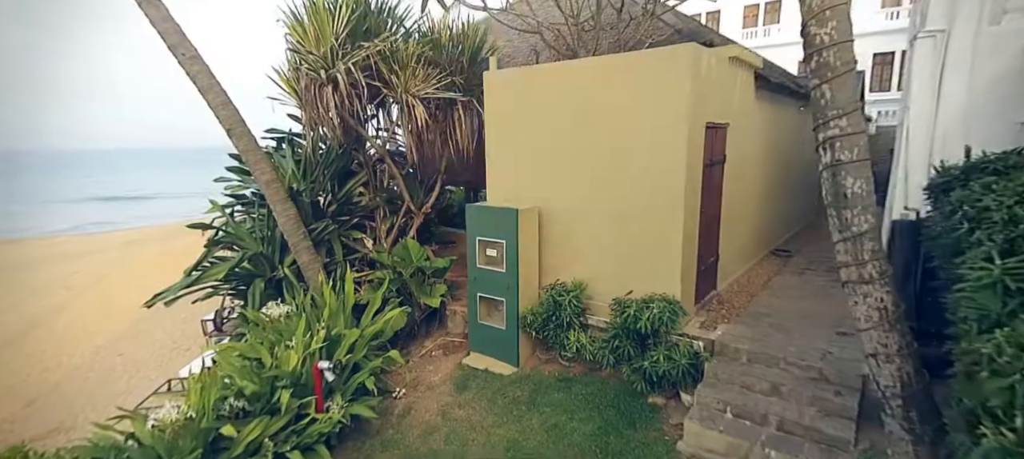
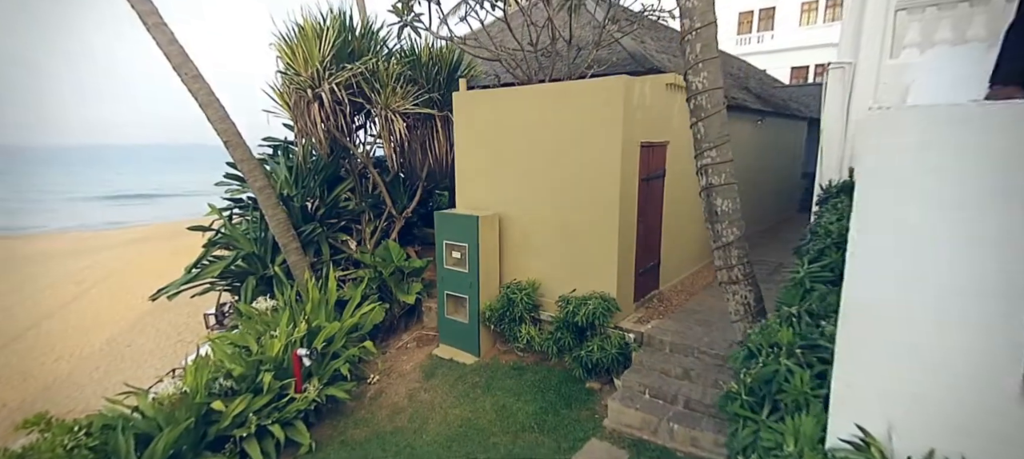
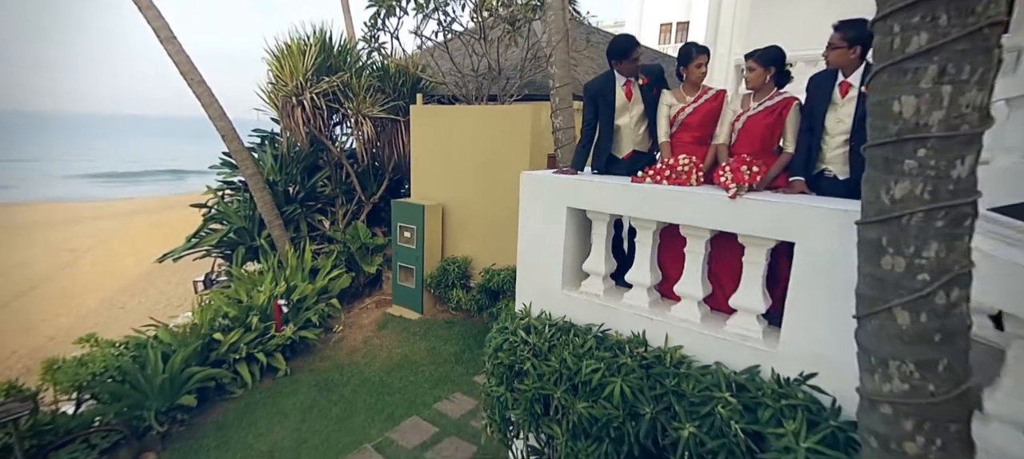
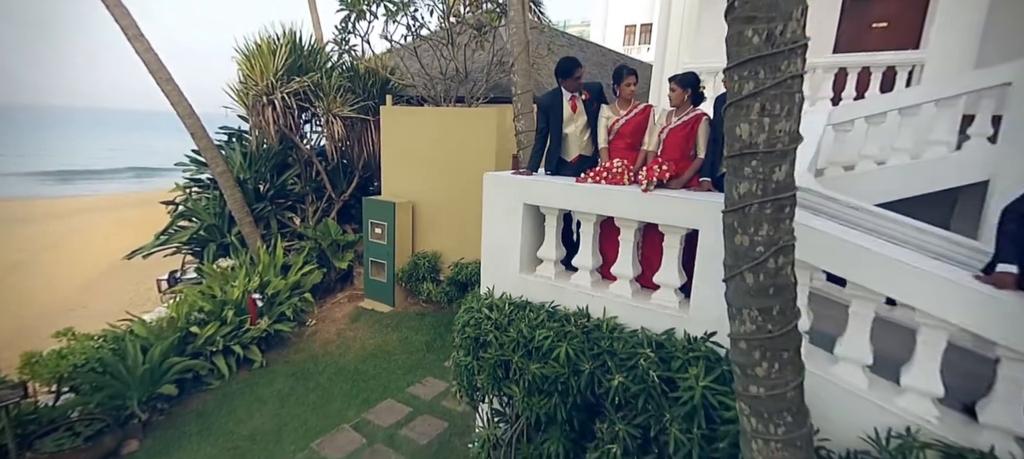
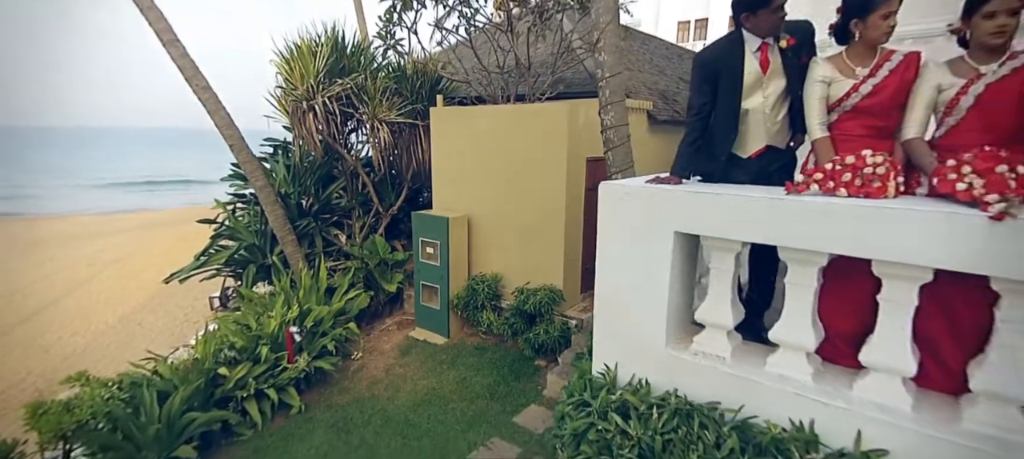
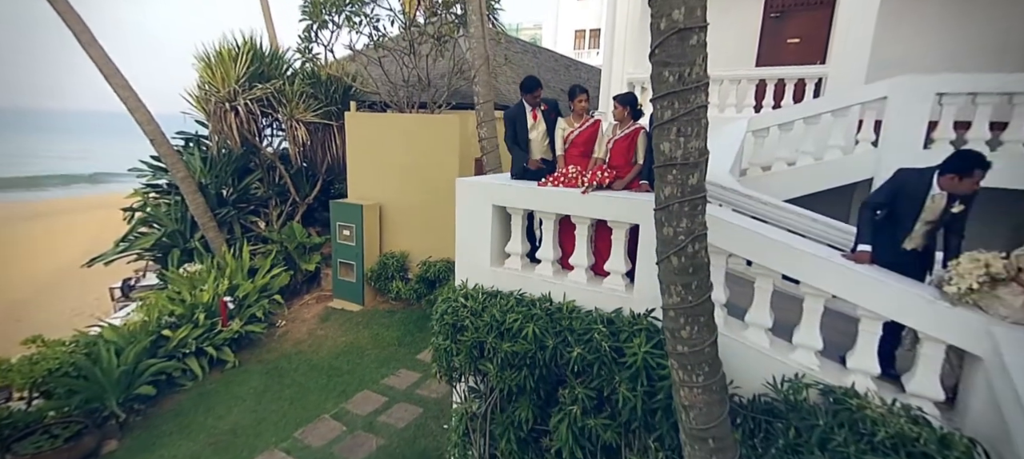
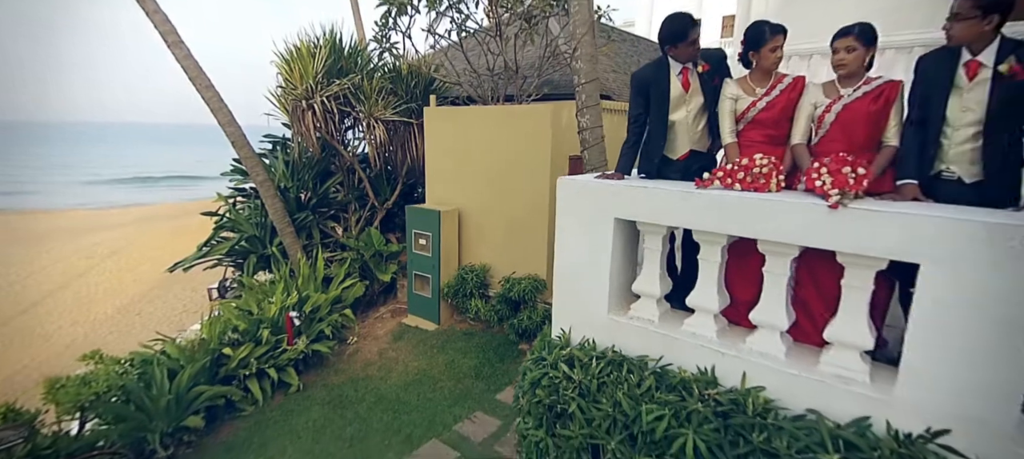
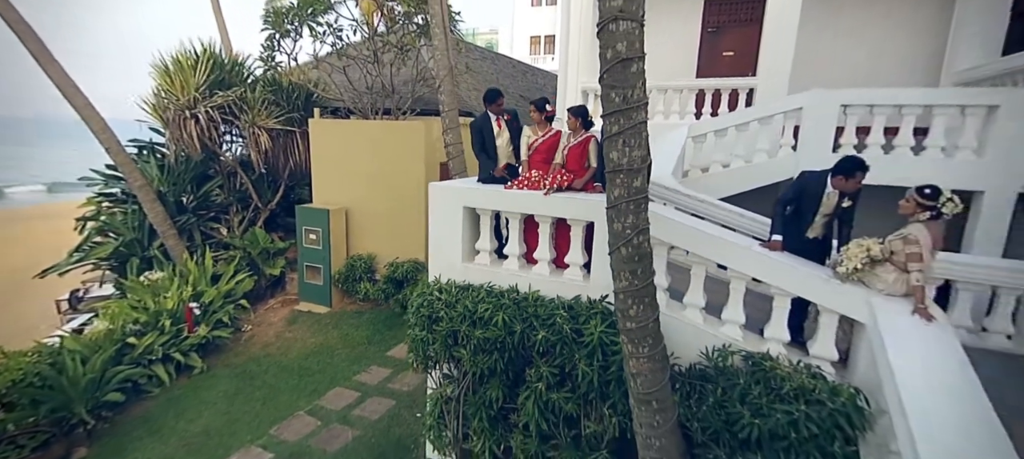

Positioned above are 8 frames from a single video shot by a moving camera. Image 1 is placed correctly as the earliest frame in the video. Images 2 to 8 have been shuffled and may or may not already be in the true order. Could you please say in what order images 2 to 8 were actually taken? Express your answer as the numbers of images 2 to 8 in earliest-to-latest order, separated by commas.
2, 5, 7, 3, 4, 6, 8
